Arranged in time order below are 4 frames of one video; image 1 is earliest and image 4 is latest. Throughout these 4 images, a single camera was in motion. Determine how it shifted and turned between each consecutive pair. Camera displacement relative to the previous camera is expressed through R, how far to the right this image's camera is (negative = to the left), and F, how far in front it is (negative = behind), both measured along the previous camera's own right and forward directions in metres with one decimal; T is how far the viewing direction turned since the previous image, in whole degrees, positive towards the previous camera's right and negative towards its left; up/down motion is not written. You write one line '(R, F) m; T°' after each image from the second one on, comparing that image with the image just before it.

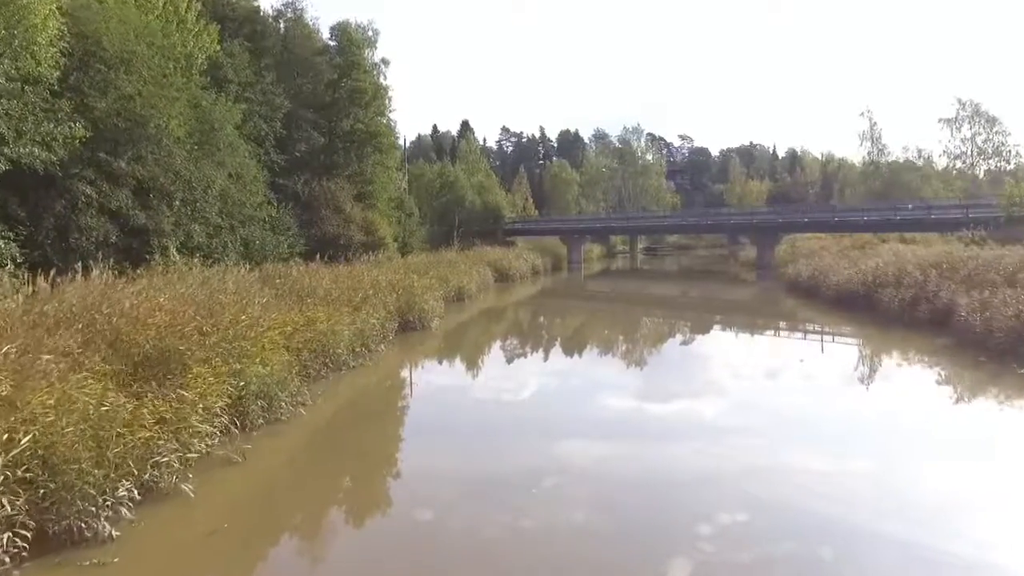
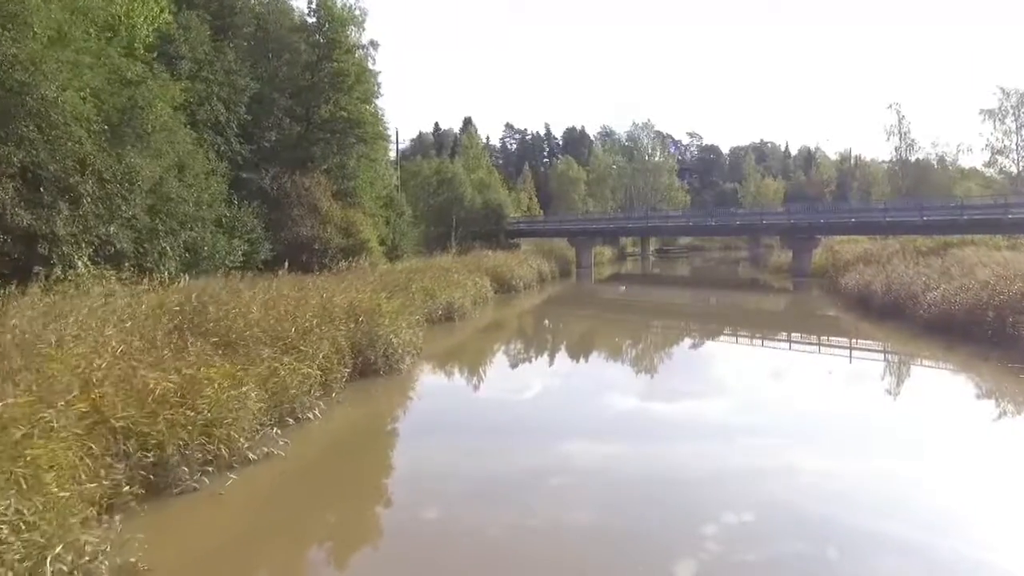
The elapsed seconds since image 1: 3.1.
(0.0, +3.4) m; 0°
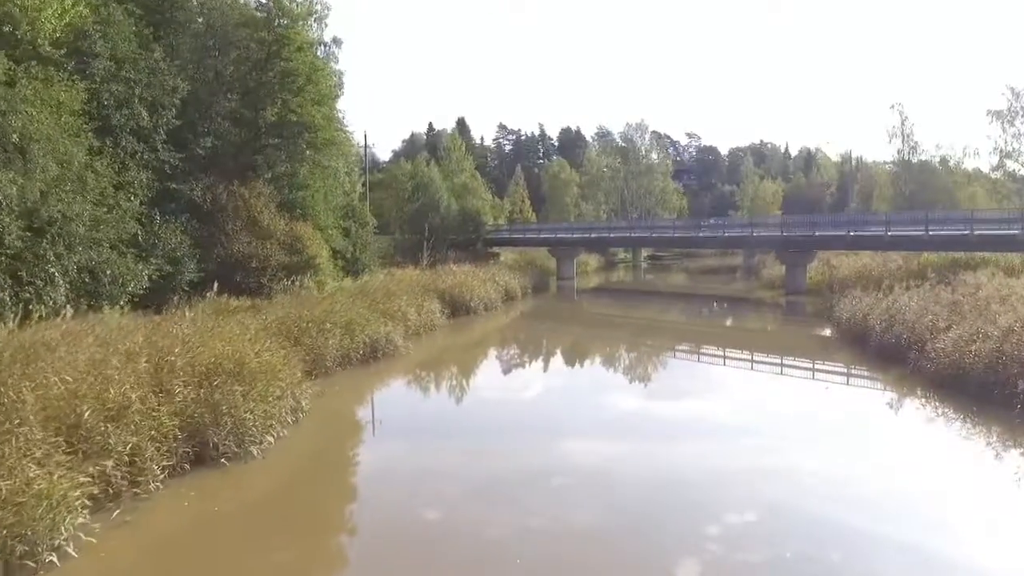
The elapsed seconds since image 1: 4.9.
(+1.2, +2.1) m; 0°
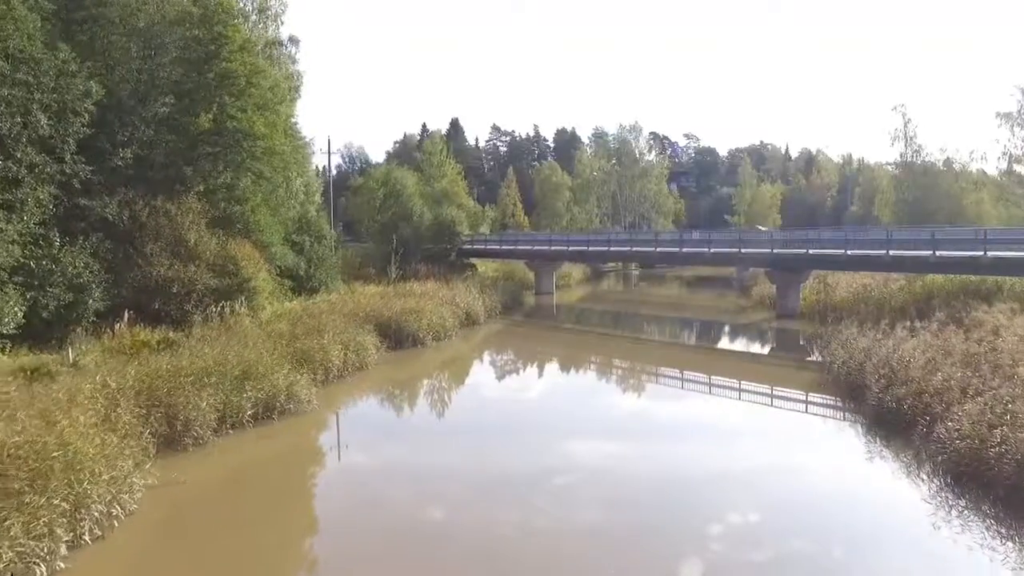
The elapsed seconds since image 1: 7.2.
(+1.2, +2.1) m; 0°
